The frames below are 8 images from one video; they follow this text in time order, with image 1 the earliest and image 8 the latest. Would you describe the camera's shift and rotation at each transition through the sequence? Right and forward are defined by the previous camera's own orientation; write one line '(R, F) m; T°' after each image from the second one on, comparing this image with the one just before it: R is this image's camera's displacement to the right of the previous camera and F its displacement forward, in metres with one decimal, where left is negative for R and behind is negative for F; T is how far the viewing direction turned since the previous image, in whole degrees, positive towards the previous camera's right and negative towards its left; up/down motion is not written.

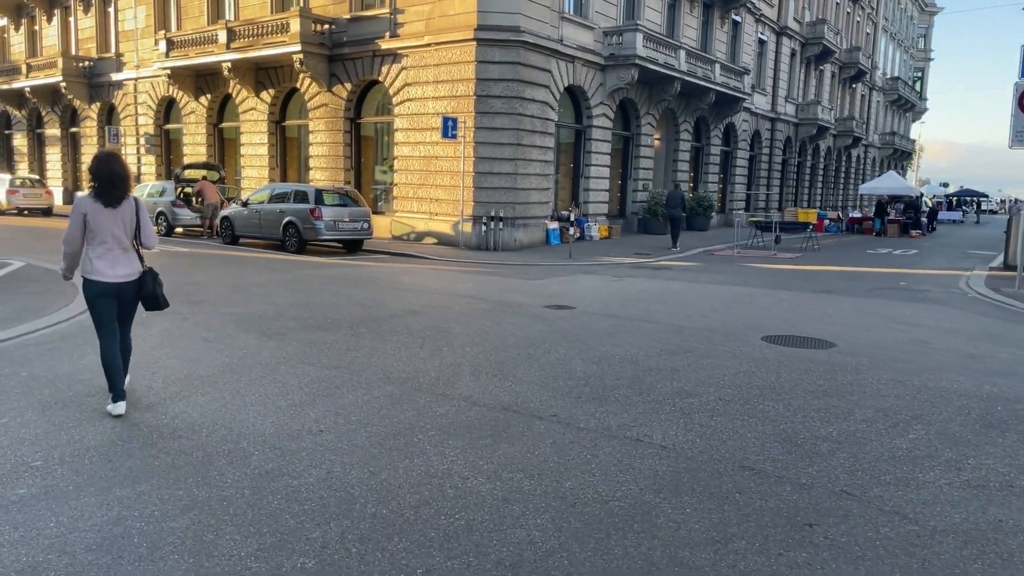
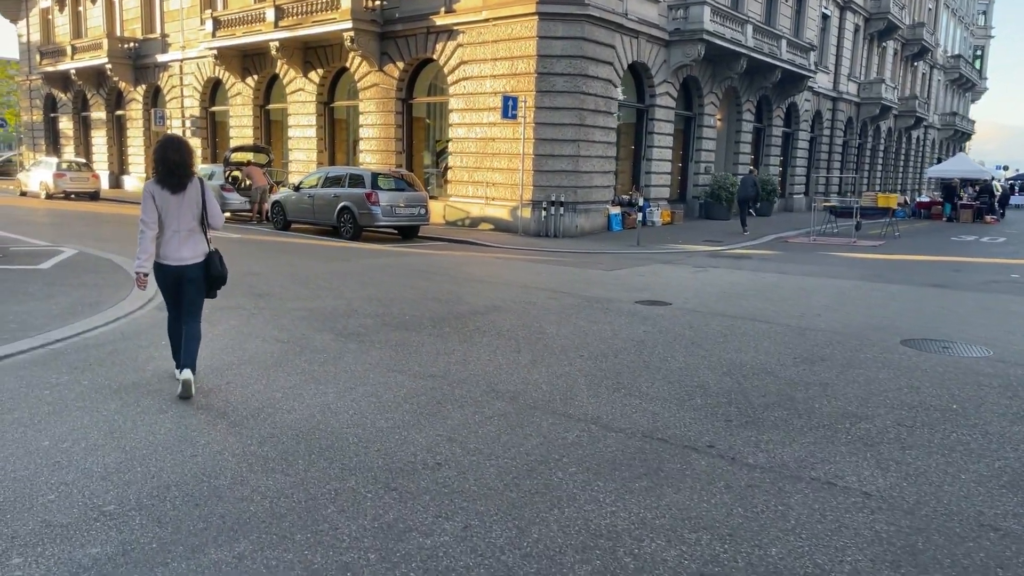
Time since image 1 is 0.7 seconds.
(-0.7, +0.9) m; -2°
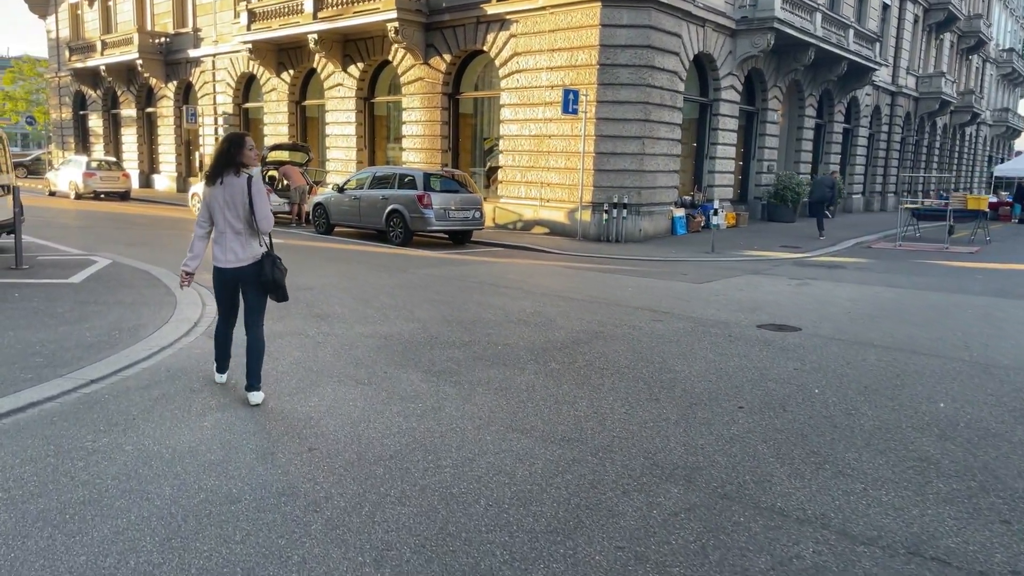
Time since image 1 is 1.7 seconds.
(-0.8, +1.4) m; -2°
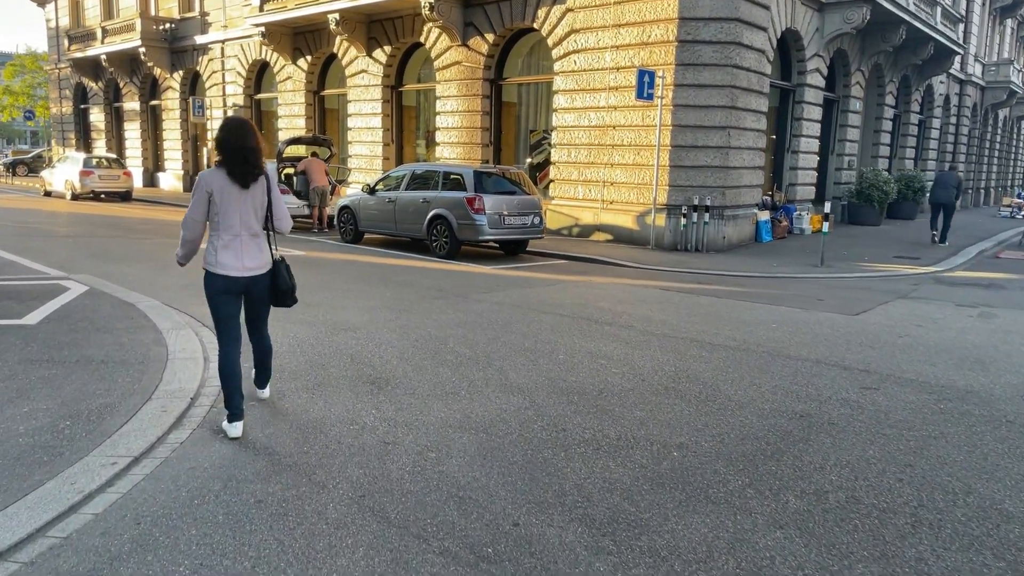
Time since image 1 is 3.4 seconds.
(-1.0, +2.7) m; -1°
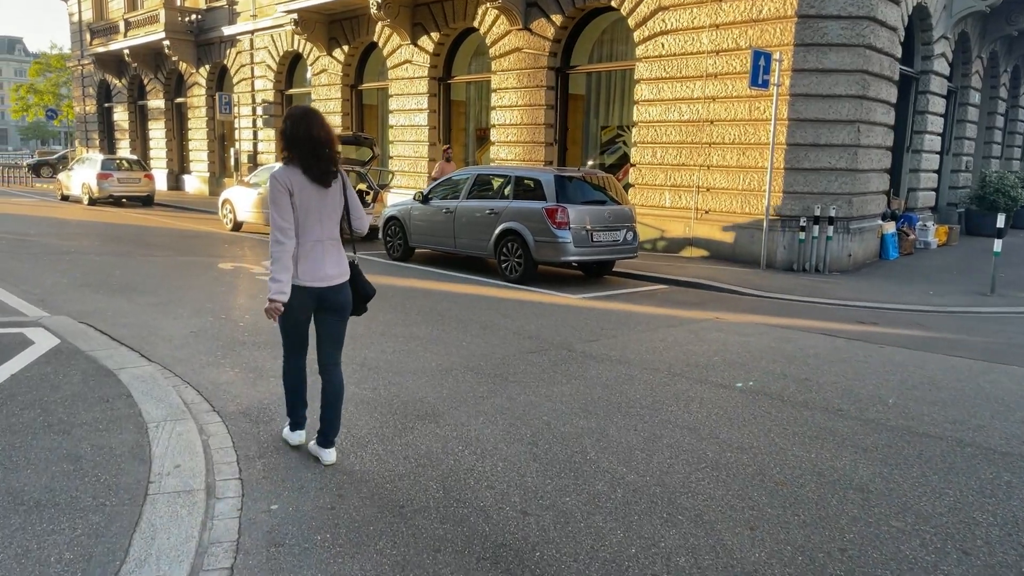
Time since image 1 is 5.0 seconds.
(-0.9, +2.5) m; -2°
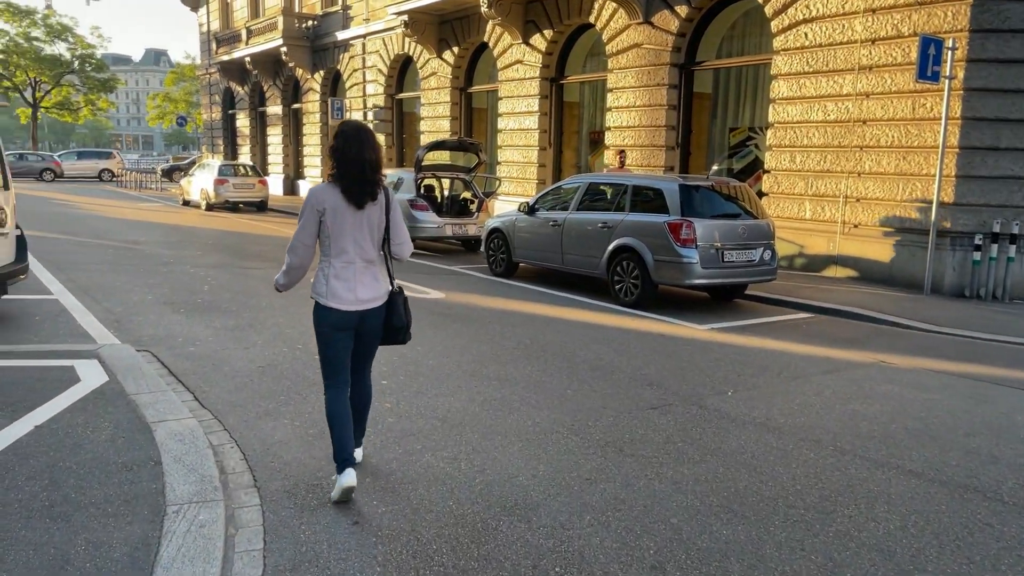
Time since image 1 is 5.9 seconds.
(0.0, +1.2) m; -8°
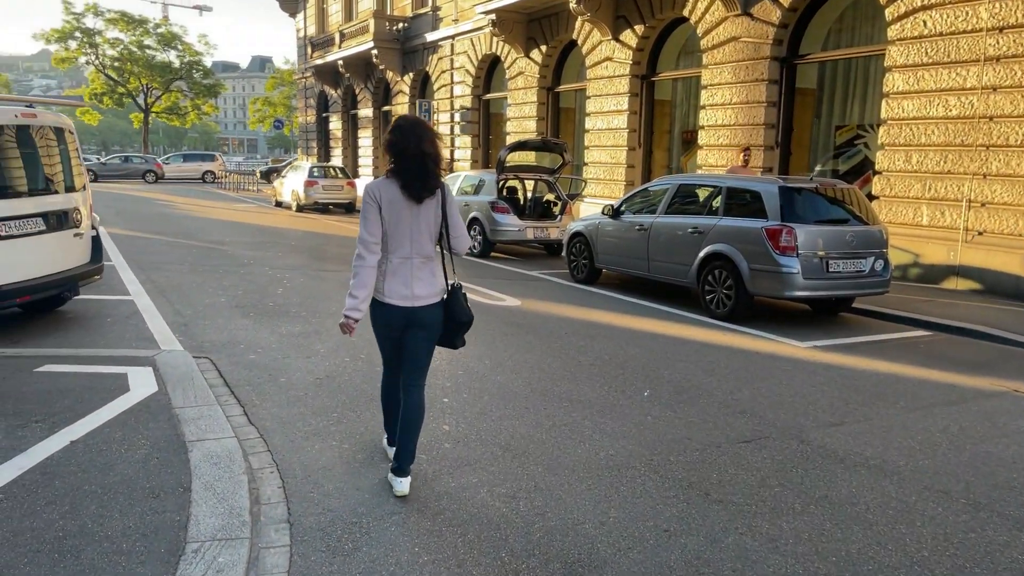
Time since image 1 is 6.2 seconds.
(+0.1, +0.6) m; -7°
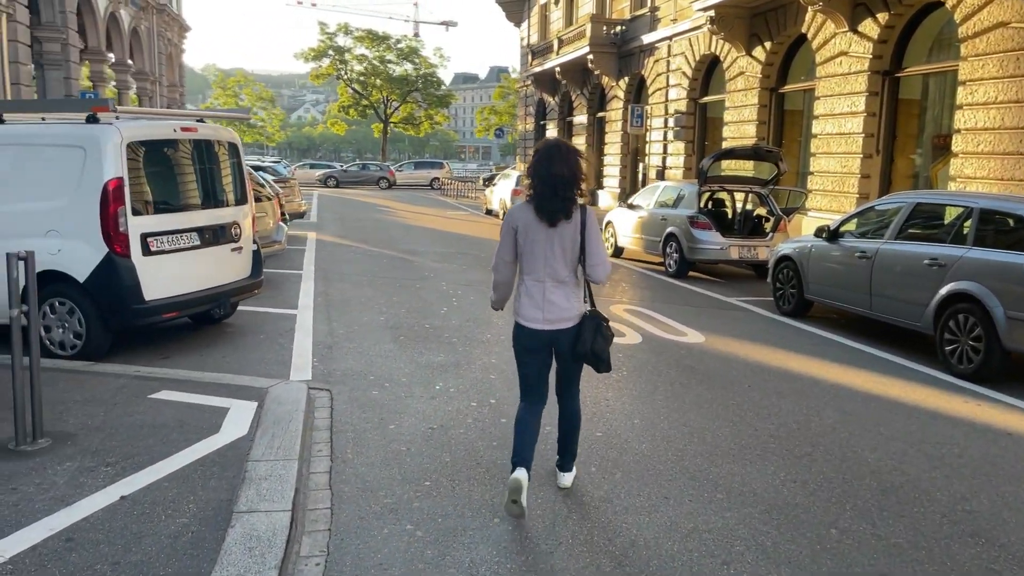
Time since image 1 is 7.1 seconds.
(+0.4, +1.1) m; -16°
